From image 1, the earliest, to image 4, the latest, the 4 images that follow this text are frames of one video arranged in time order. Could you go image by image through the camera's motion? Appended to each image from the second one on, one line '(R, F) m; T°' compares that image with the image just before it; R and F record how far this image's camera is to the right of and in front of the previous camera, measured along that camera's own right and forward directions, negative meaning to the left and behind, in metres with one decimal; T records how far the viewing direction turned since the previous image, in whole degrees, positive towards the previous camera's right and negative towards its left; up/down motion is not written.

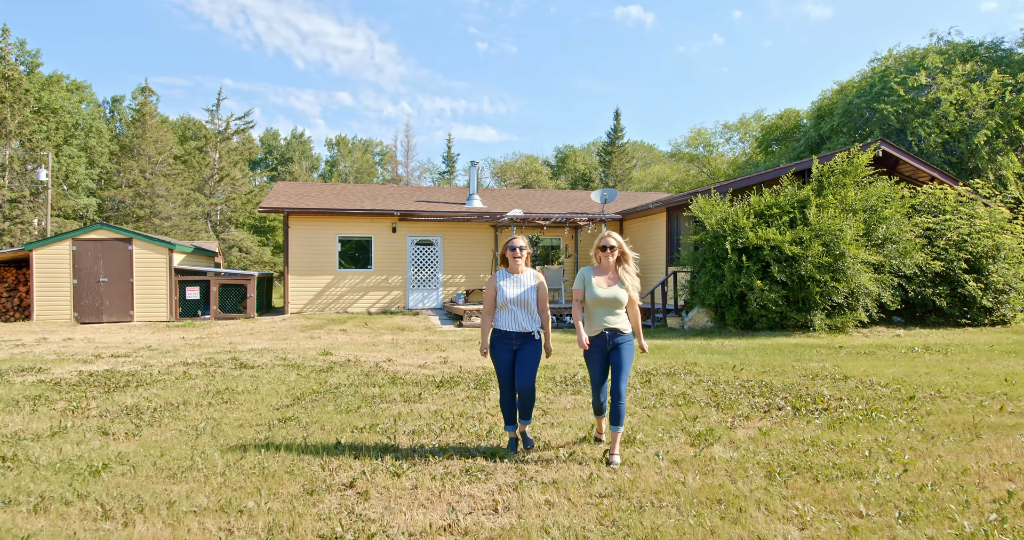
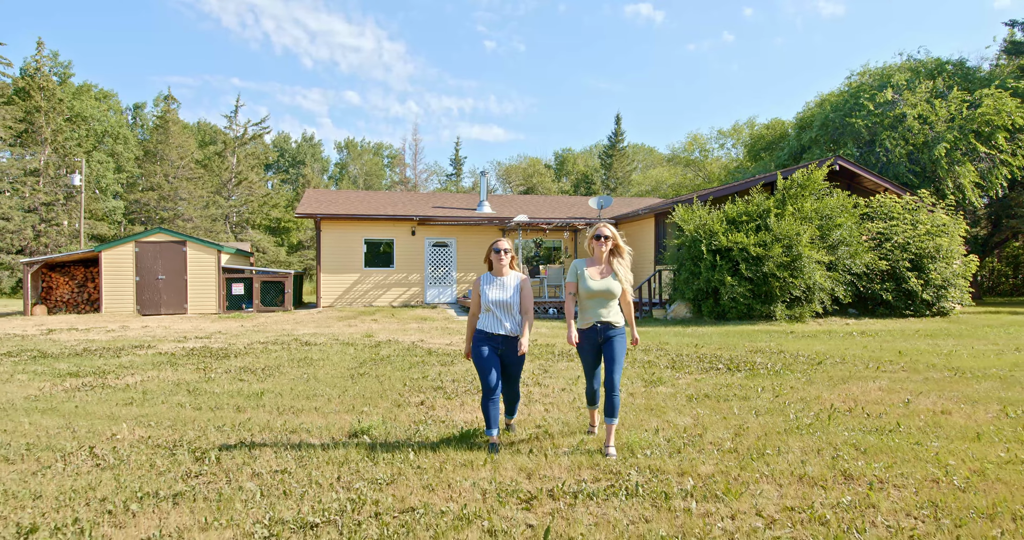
(-0.1, -1.8) m; 0°
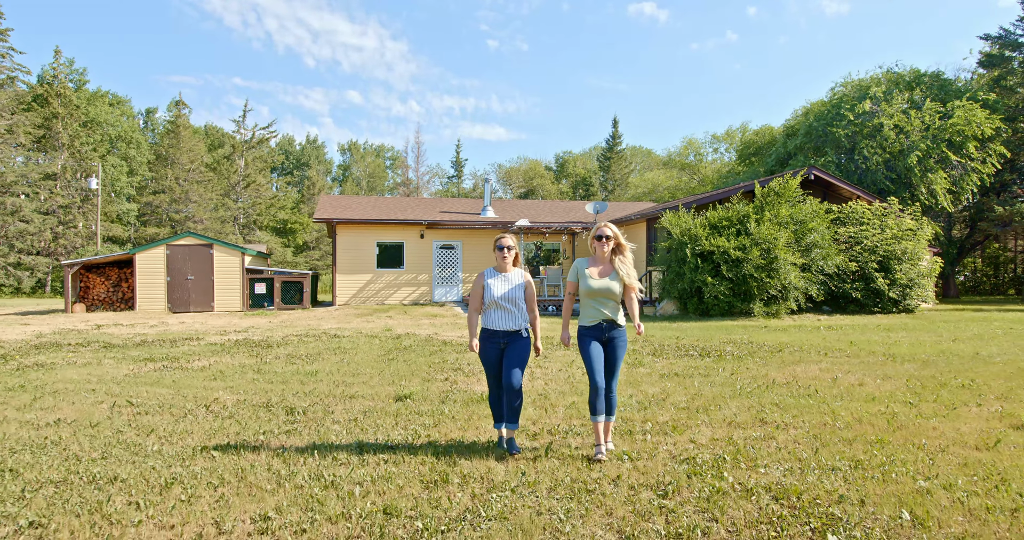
(-0.1, -1.2) m; 0°
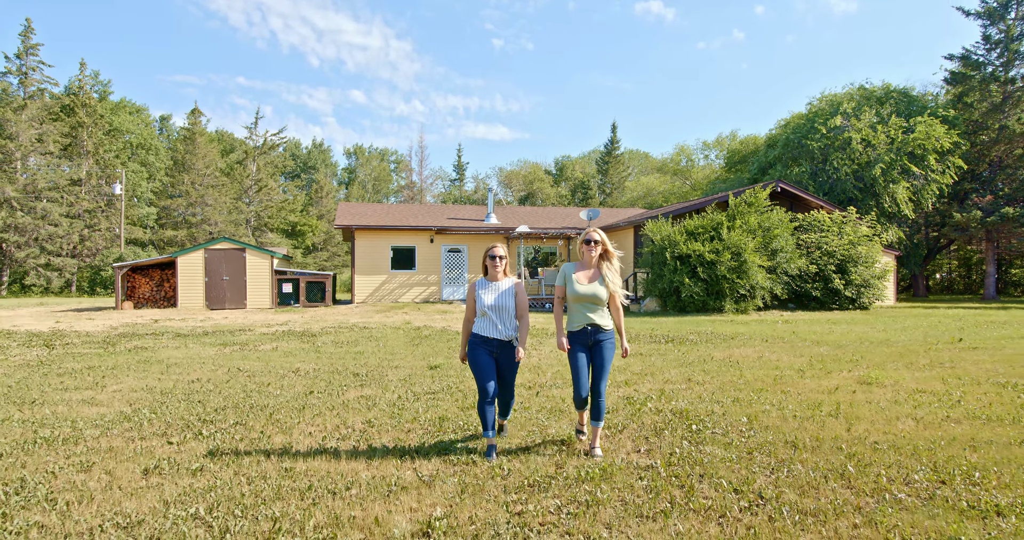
(0.0, -1.9) m; 0°
